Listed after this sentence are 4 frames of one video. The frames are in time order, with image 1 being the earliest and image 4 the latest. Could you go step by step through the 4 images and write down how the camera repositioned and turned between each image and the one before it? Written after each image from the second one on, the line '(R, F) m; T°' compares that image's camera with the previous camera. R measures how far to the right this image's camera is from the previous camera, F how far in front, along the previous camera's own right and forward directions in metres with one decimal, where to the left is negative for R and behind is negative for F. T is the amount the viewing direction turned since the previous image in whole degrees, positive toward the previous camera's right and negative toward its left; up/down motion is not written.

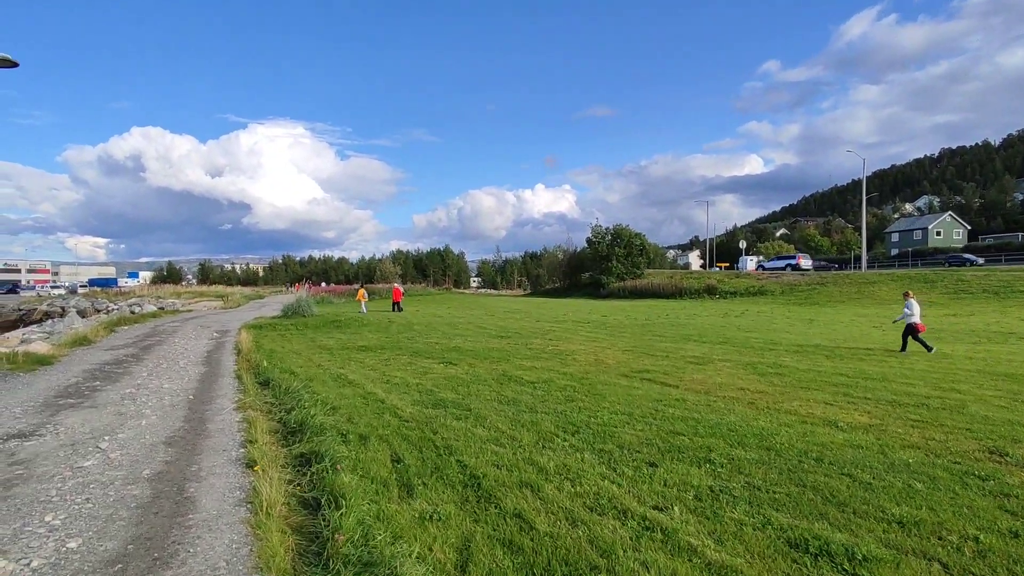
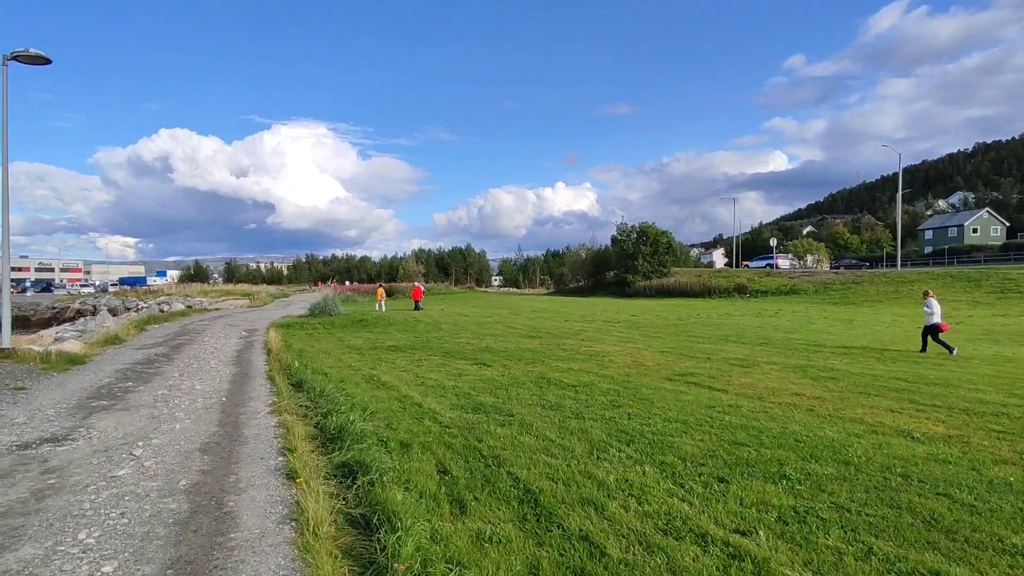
(-0.4, +0.5) m; -2°
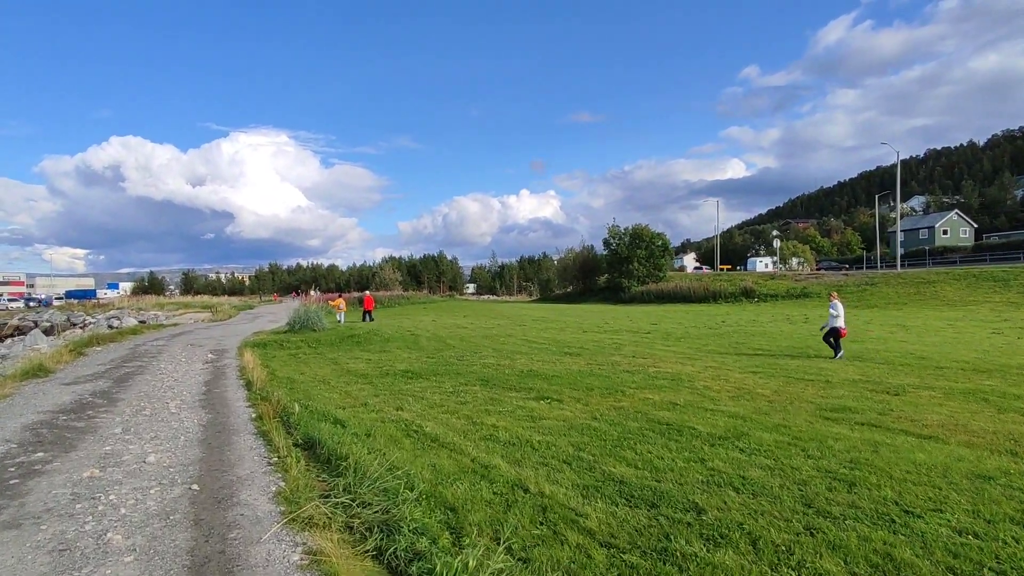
(-2.1, +3.8) m; +3°
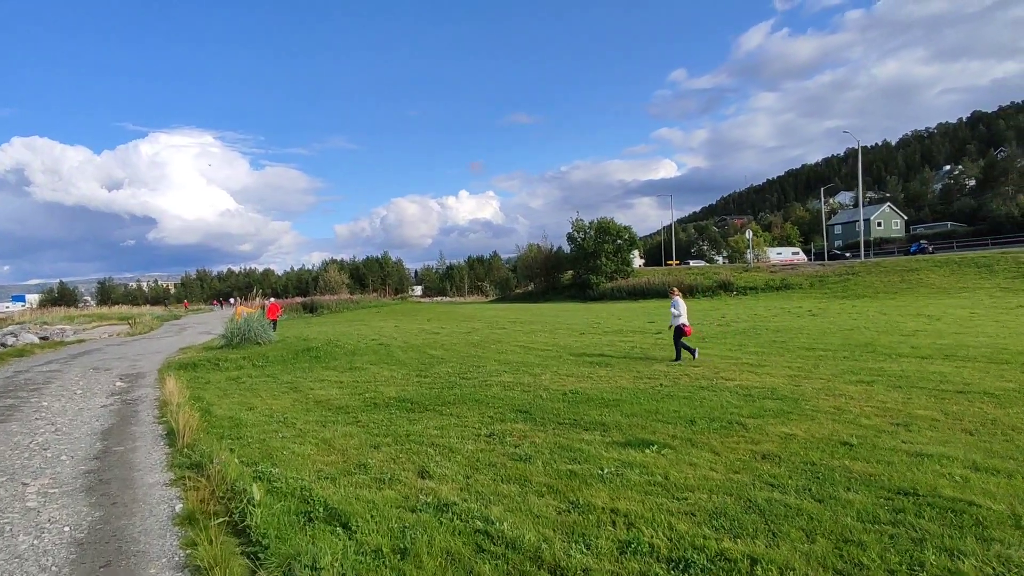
(-1.7, +4.0) m; +6°
